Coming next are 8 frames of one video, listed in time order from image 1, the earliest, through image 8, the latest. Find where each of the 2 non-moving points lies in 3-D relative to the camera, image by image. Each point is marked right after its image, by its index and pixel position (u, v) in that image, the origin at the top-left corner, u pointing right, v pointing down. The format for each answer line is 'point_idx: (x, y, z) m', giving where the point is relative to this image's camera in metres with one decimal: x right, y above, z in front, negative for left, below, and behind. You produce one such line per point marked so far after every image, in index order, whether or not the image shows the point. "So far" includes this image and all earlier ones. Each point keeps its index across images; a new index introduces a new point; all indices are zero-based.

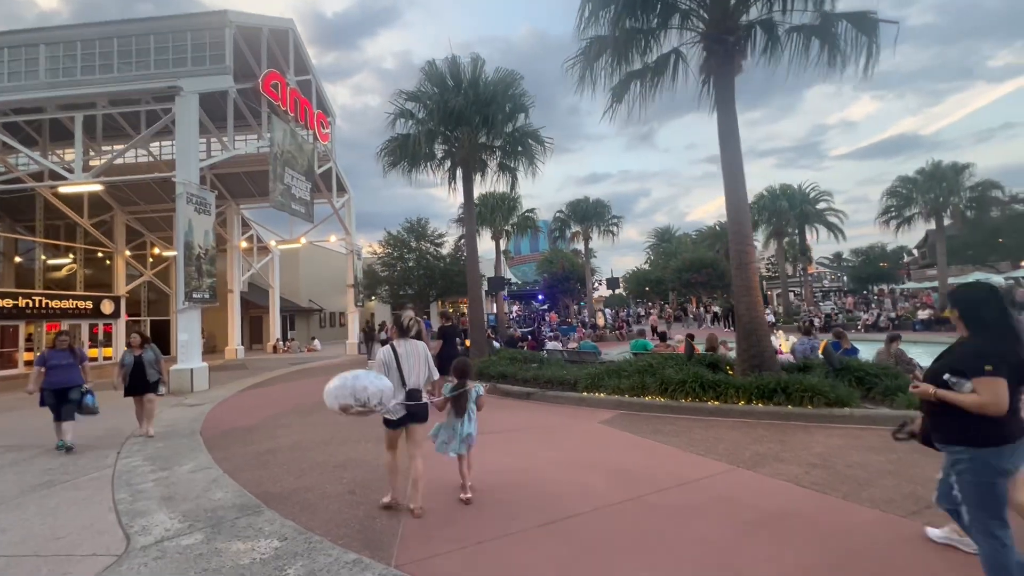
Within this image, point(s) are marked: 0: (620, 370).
0: (+2.2, -1.7, +9.7) m
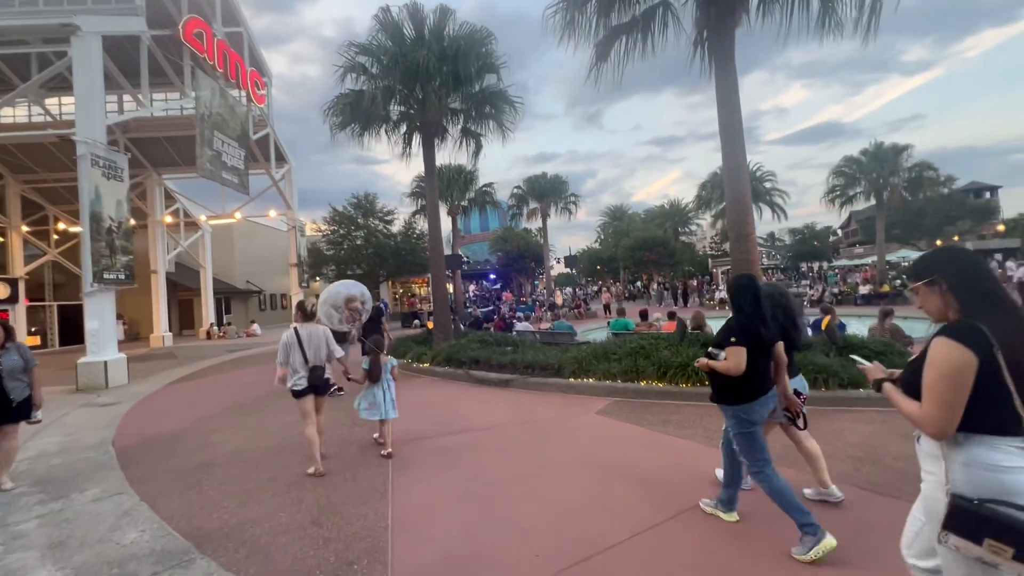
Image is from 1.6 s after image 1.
0: (+1.8, -1.2, +8.9) m
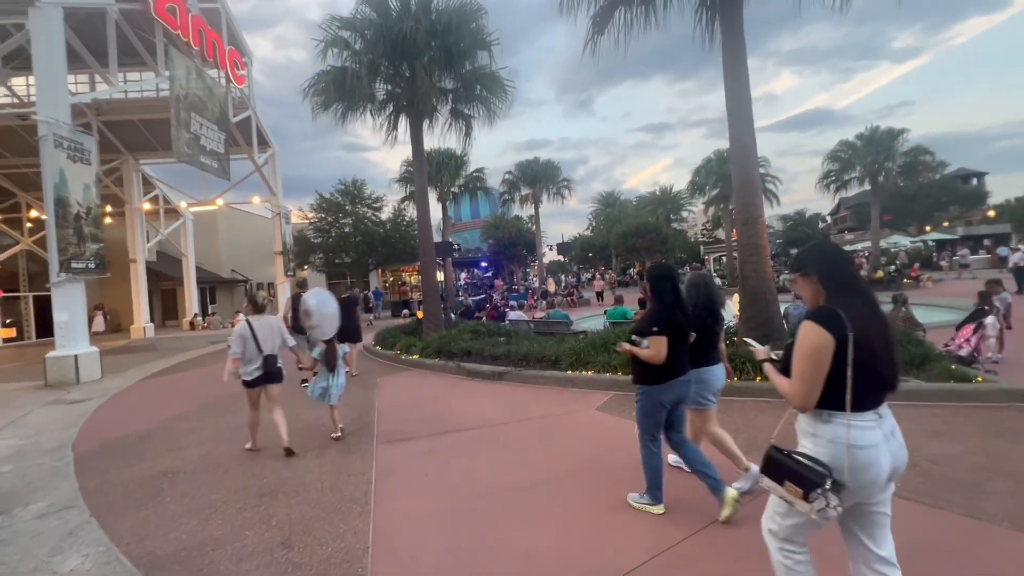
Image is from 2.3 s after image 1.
0: (+1.7, -1.0, +8.4) m
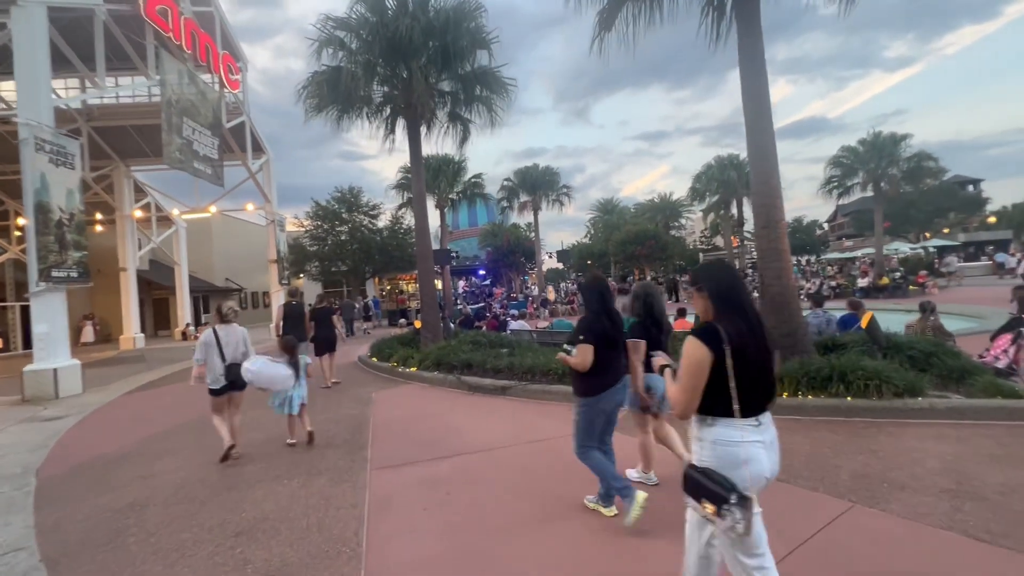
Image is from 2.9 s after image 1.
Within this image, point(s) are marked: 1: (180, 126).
0: (+1.8, -1.2, +7.9) m
1: (-12.6, +6.1, +18.0) m
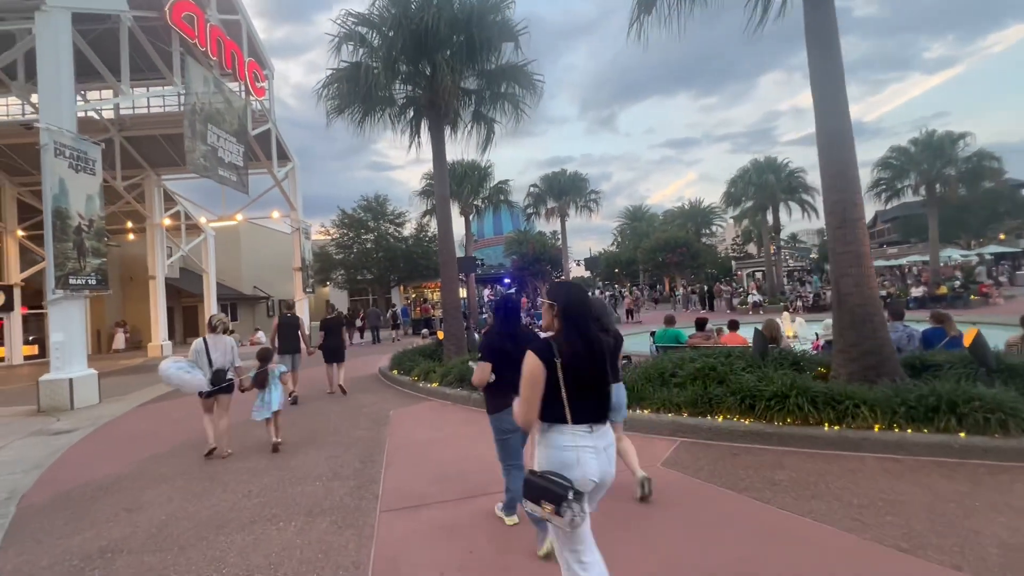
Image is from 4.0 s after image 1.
0: (+2.2, -1.3, +6.9) m
1: (-11.6, +5.8, +17.9) m
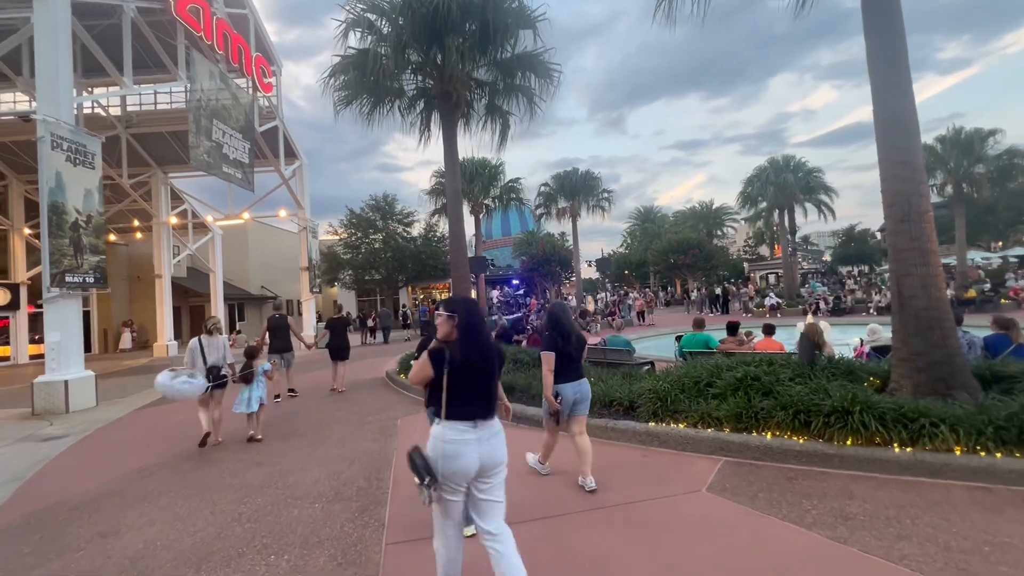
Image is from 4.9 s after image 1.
0: (+2.5, -1.3, +6.2) m
1: (-11.1, +5.9, +17.5) m
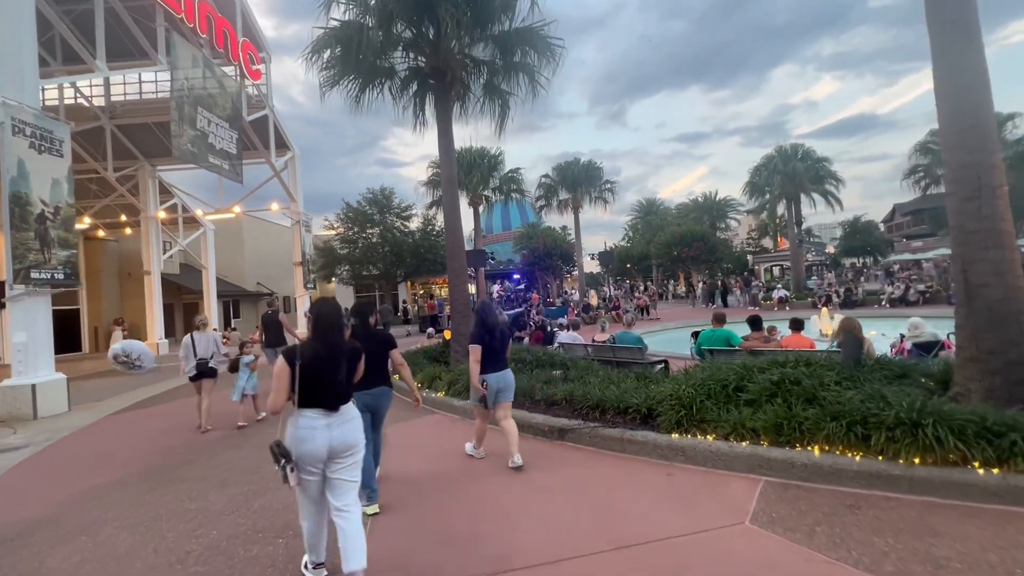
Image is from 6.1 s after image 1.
0: (+2.5, -1.2, +5.4) m
1: (-11.1, +6.0, +16.6) m
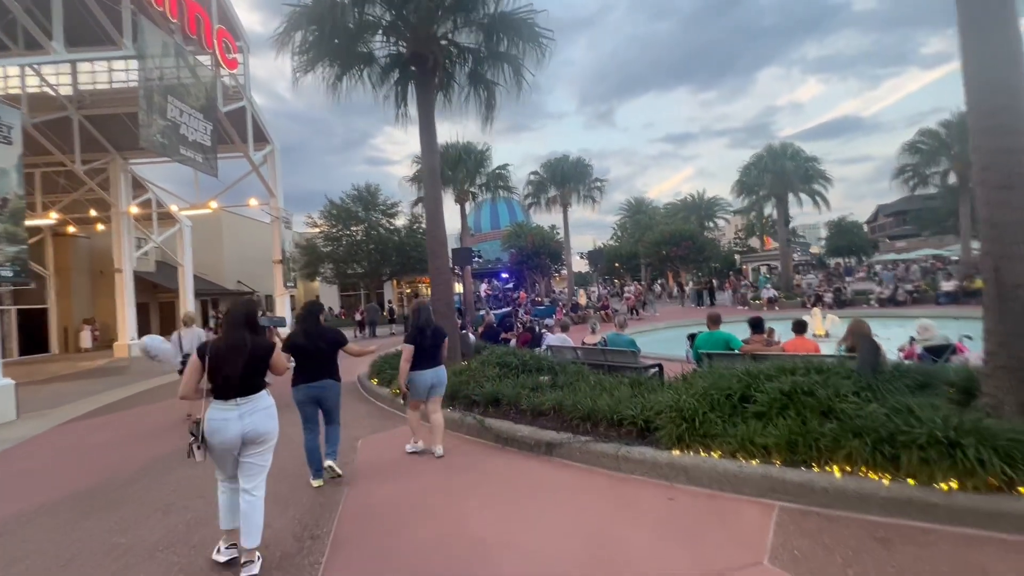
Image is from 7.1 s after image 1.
0: (+2.3, -1.2, +4.9) m
1: (-11.5, +6.0, +15.8) m
